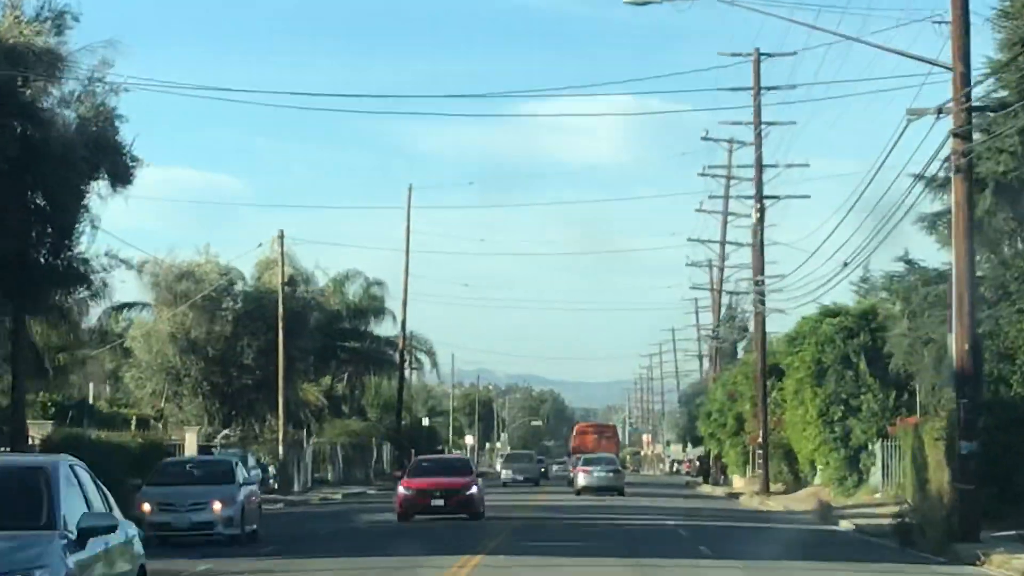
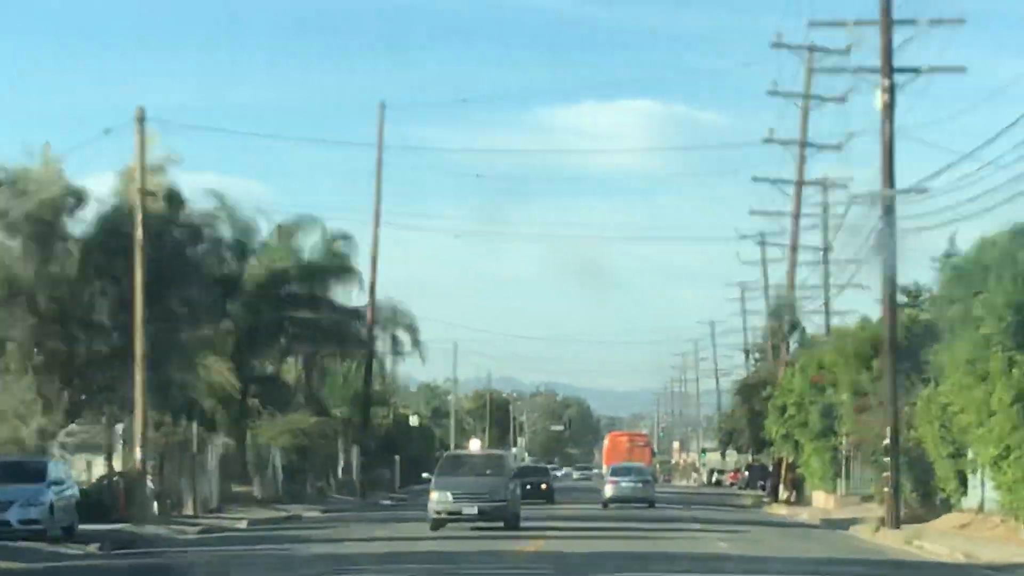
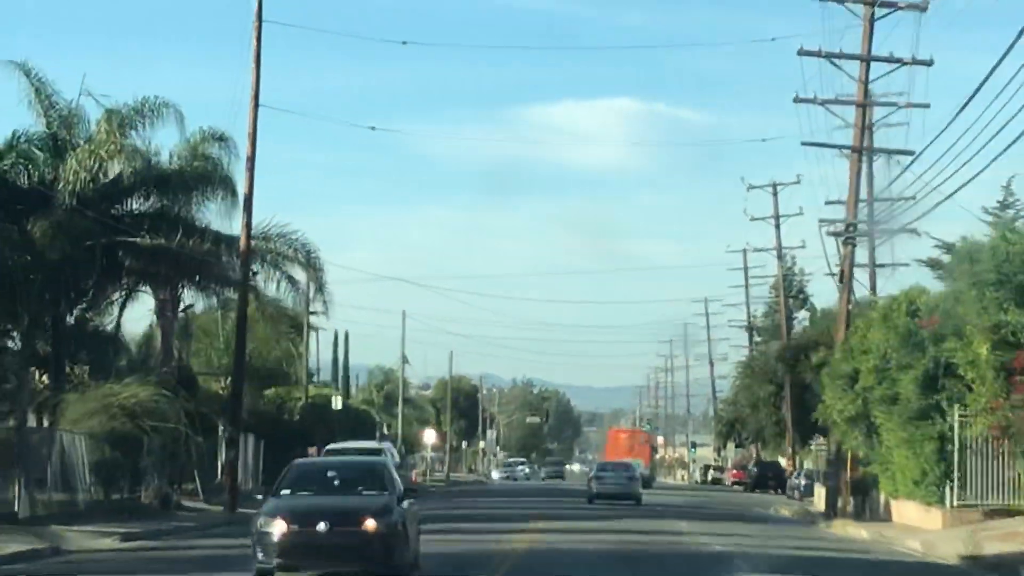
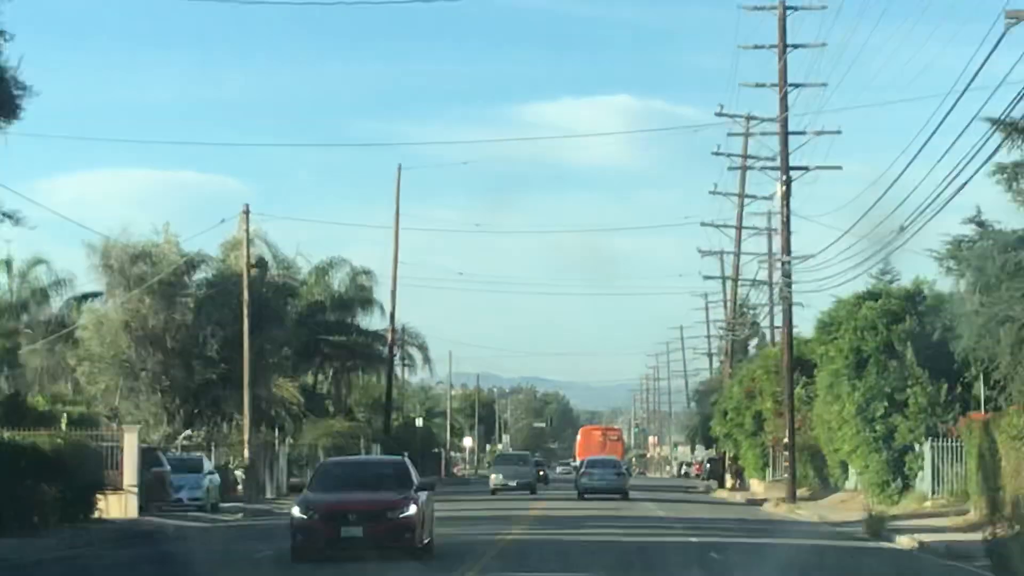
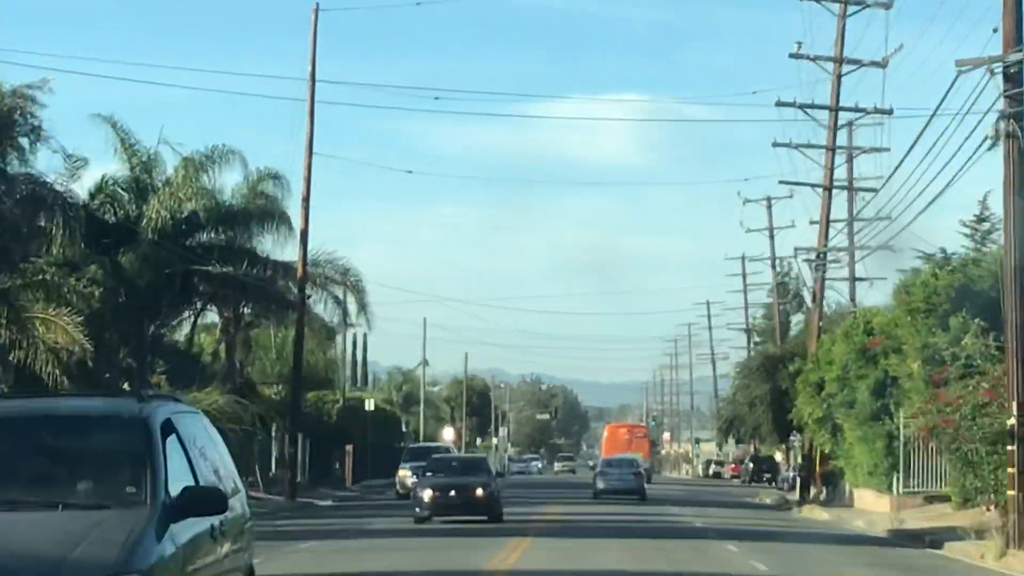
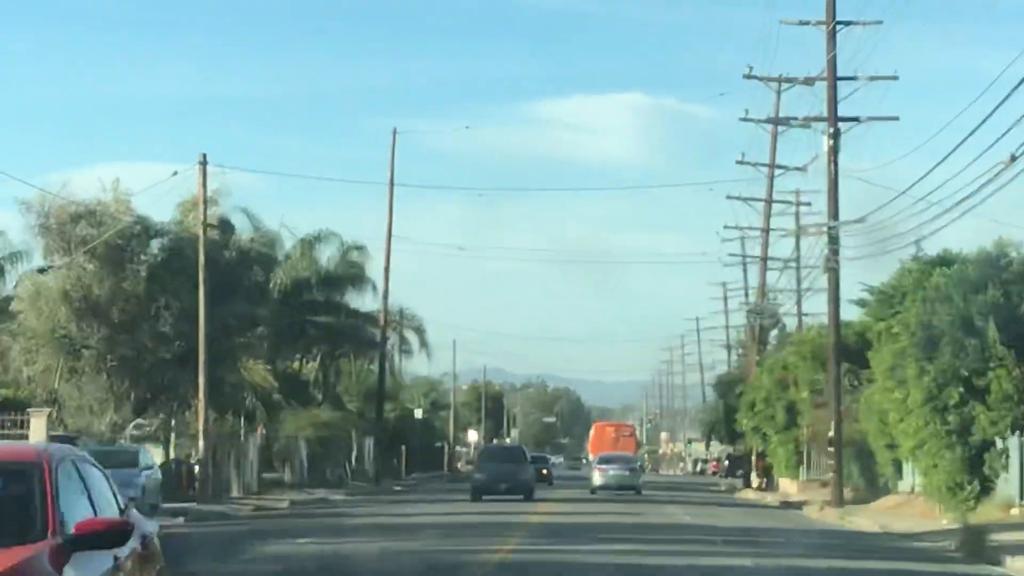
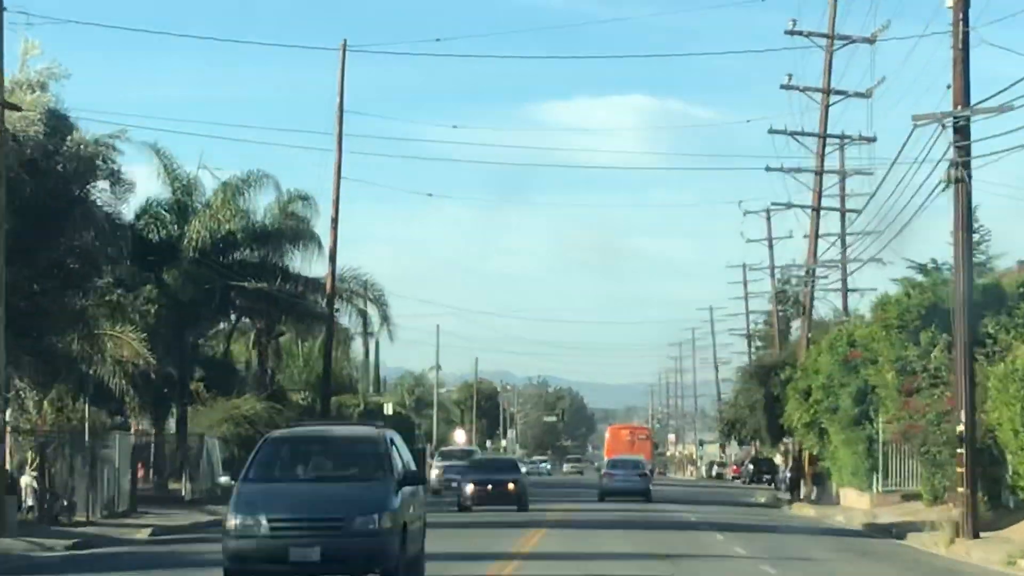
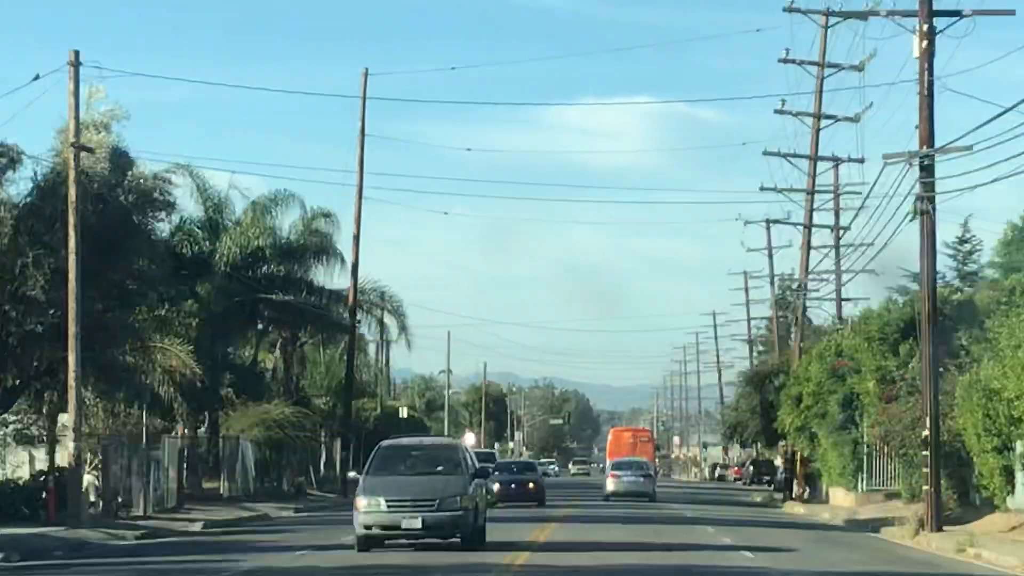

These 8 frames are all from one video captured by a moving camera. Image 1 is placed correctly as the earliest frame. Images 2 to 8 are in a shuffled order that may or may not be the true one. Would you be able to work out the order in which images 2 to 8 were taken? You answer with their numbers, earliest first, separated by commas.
4, 6, 2, 8, 7, 5, 3
